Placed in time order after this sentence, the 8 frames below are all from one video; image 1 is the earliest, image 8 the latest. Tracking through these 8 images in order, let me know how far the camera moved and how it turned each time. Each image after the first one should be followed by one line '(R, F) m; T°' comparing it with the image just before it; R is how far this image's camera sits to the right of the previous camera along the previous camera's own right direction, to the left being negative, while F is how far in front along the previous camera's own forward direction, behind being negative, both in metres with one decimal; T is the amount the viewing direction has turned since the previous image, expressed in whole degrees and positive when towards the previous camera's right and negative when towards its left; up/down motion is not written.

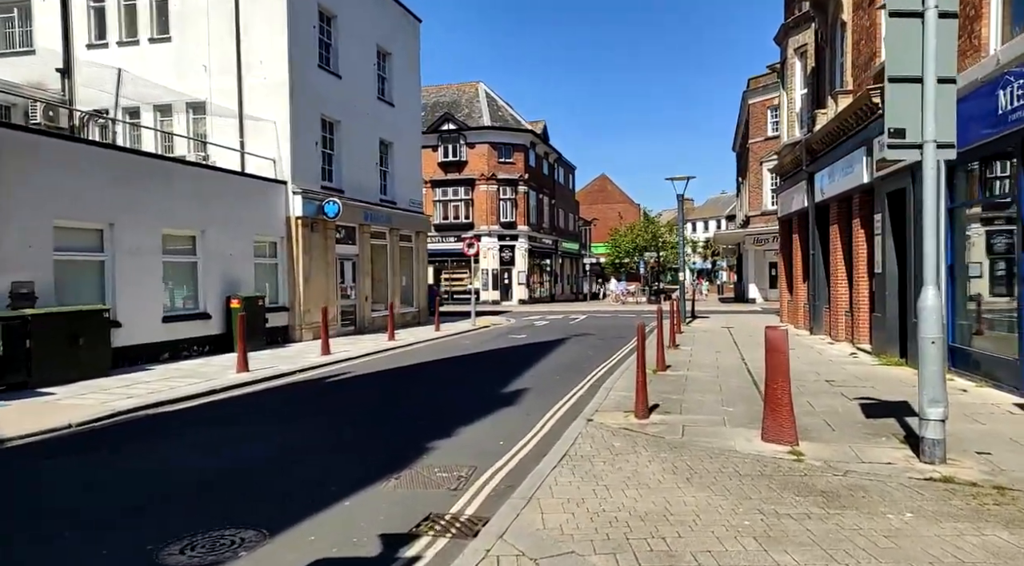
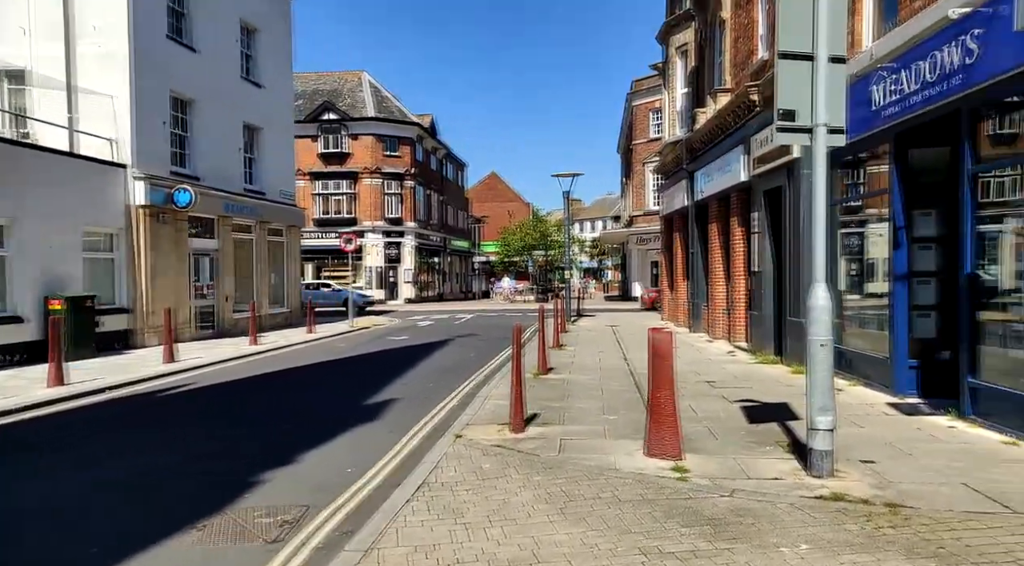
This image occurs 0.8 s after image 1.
(+0.3, +0.7) m; +9°
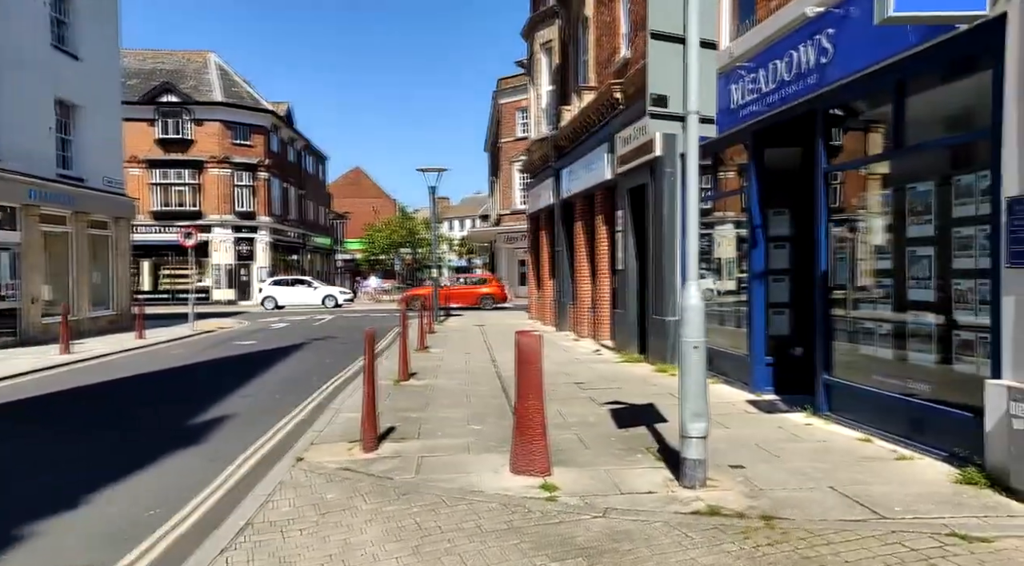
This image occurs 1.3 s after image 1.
(+0.1, +0.5) m; +11°
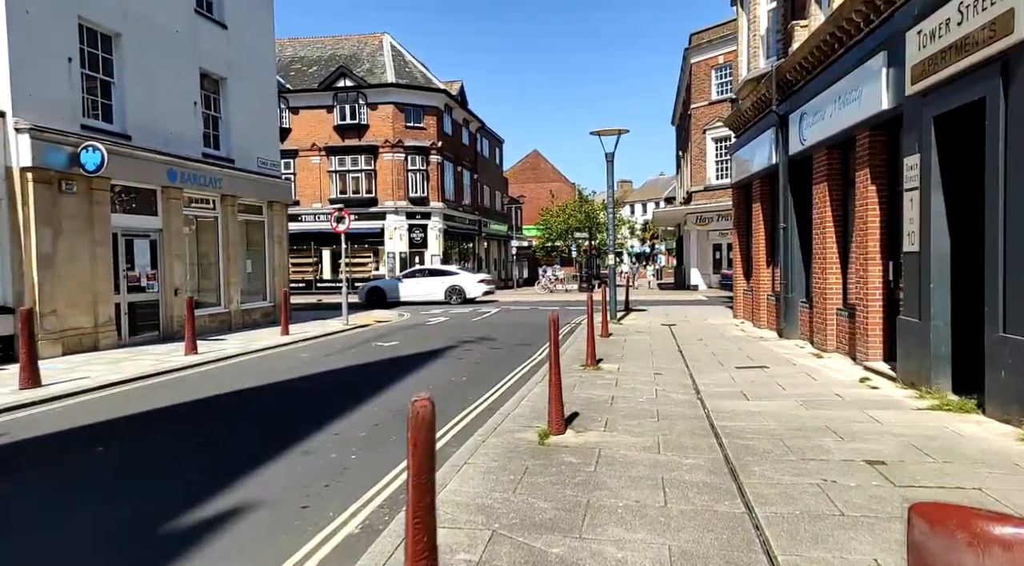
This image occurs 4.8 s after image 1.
(-0.3, +3.5) m; -15°
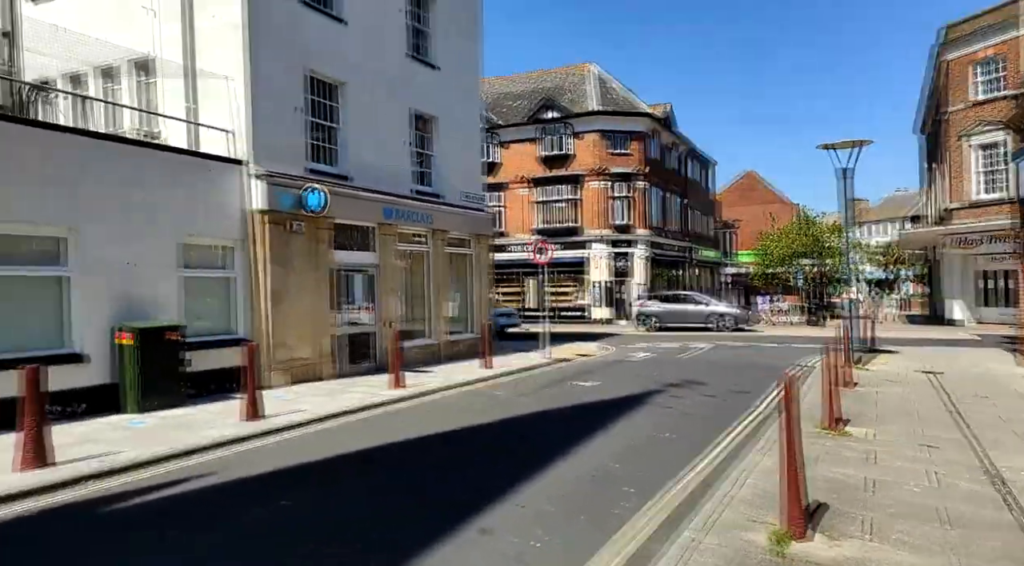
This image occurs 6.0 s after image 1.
(-0.1, +1.0) m; -17°
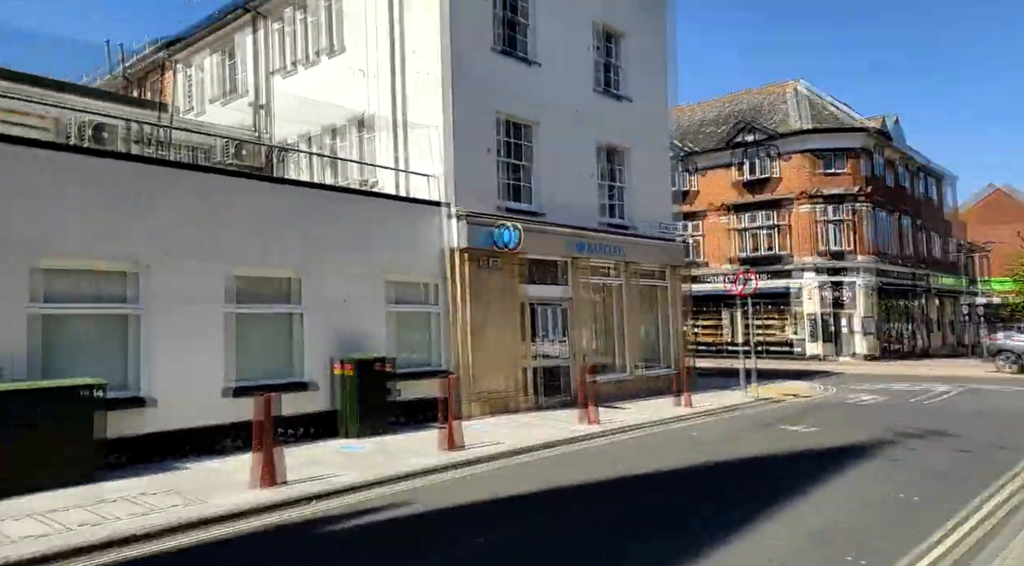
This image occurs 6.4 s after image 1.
(+0.1, +0.3) m; -16°
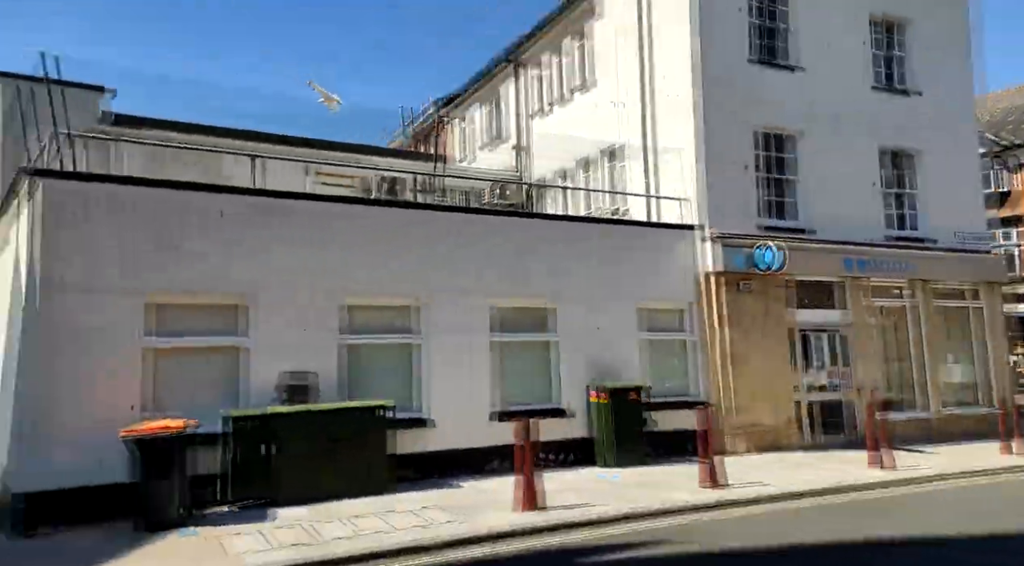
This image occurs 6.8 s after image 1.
(+0.4, +0.2) m; -22°
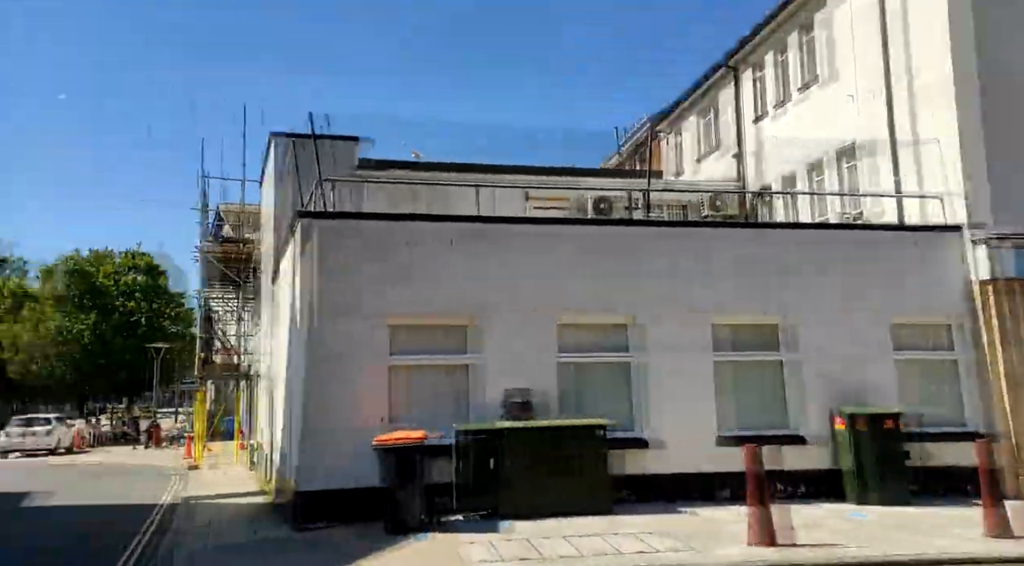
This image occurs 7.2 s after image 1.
(+0.3, +0.3) m; -19°
